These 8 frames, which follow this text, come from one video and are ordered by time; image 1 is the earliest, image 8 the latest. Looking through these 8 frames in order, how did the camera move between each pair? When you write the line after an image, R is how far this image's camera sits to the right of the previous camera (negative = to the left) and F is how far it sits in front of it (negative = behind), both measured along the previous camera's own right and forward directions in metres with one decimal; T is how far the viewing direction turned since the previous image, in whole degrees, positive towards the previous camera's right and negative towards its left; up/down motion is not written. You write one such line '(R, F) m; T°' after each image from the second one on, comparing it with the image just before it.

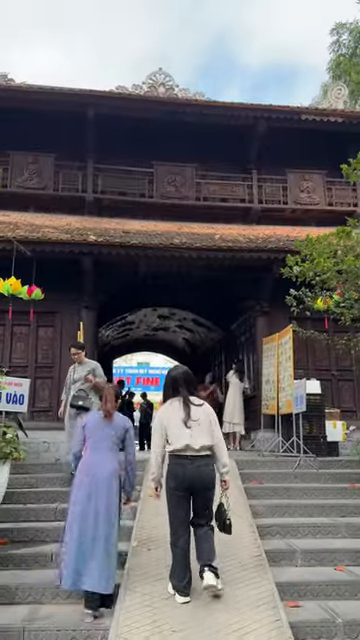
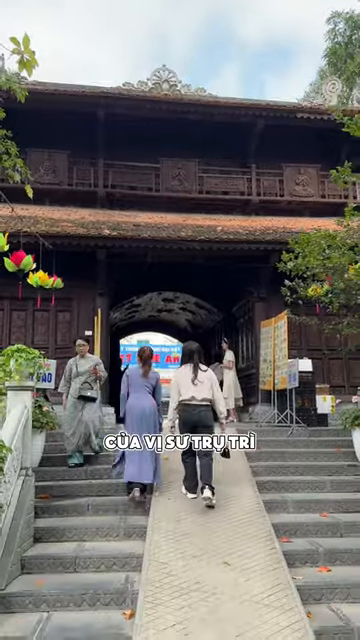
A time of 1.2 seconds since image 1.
(-0.2, -0.8) m; 0°
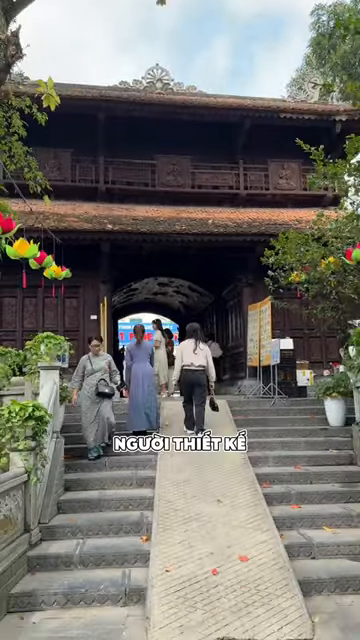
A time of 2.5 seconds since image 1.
(-0.1, -1.0) m; +1°
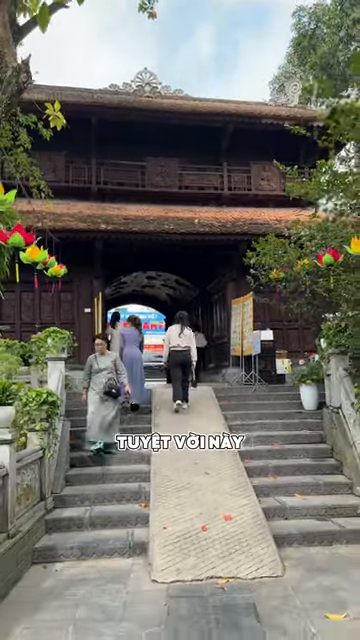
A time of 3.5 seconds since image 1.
(-0.1, -0.7) m; +2°
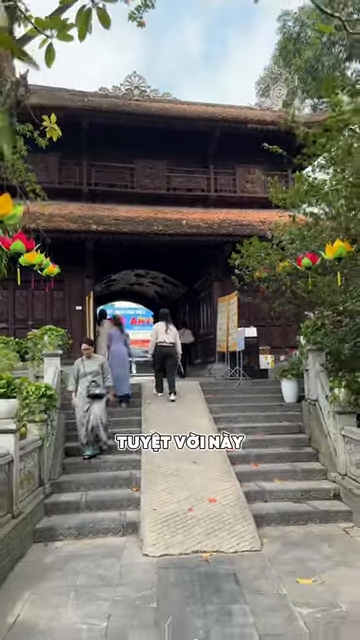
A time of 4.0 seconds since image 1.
(0.0, -0.4) m; +1°
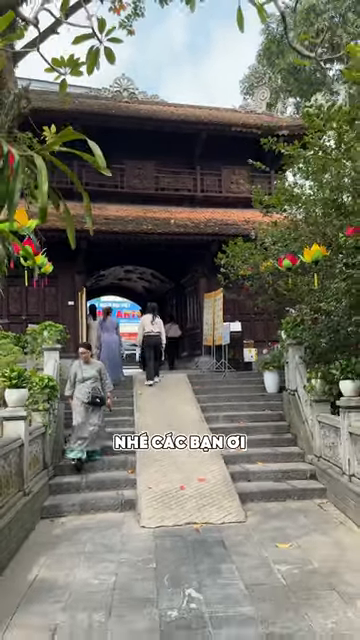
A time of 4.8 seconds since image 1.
(-0.1, -0.5) m; +2°
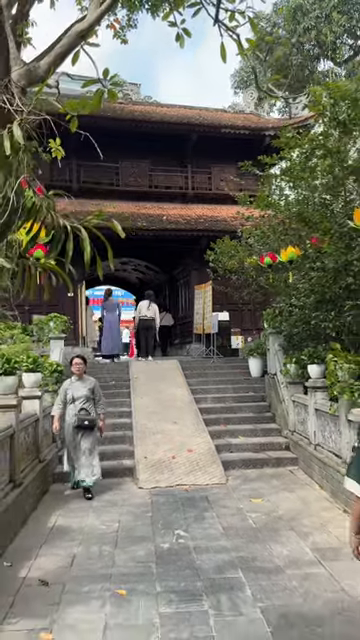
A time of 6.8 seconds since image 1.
(0.0, -0.9) m; +1°
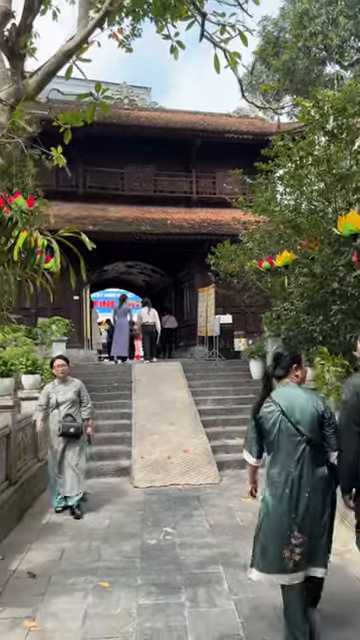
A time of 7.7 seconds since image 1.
(+0.2, -0.2) m; -1°
